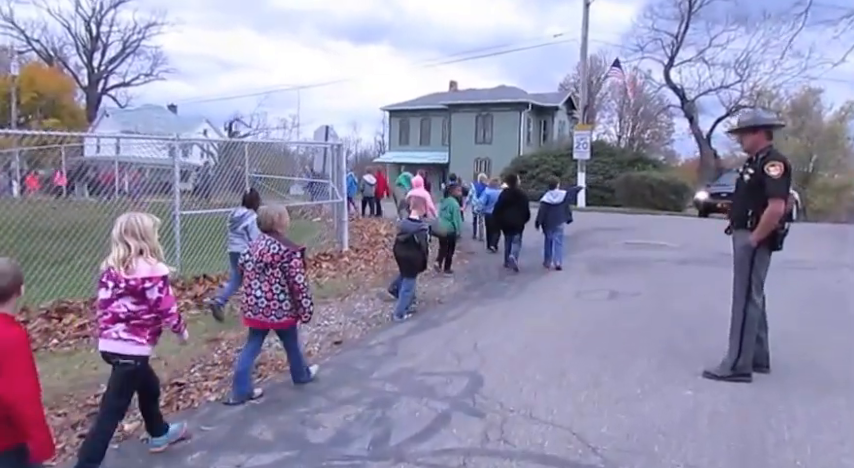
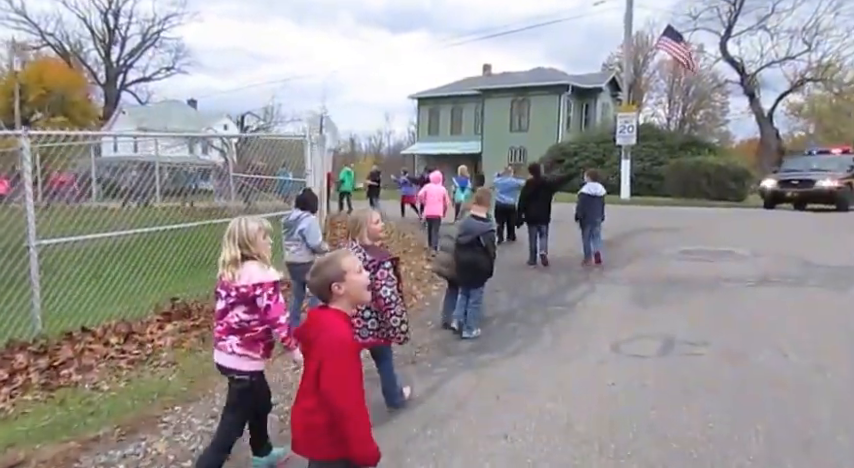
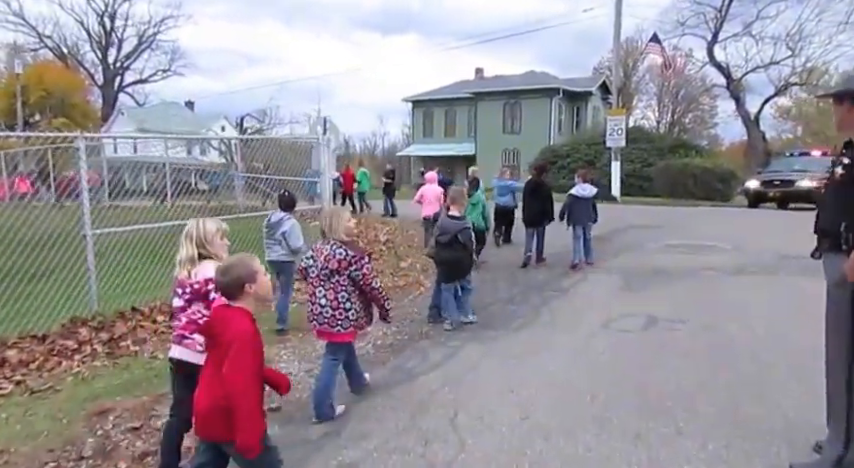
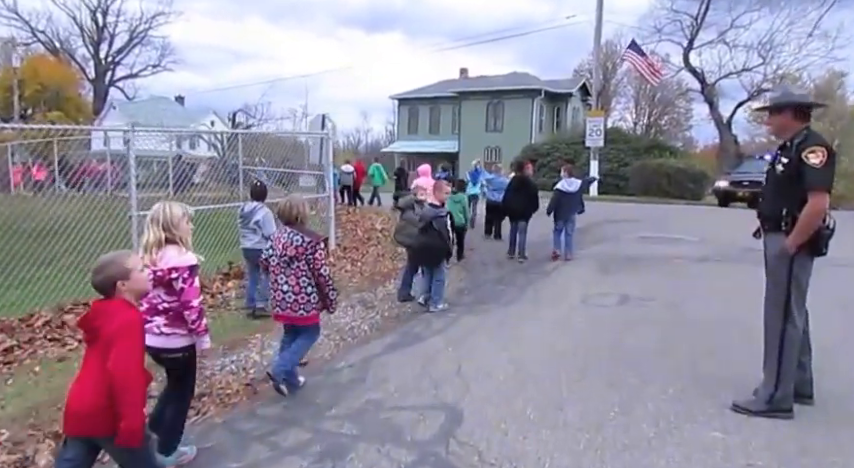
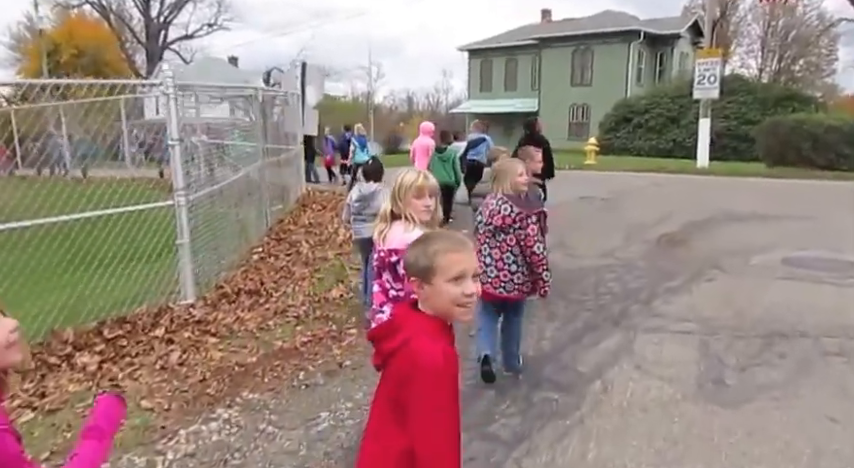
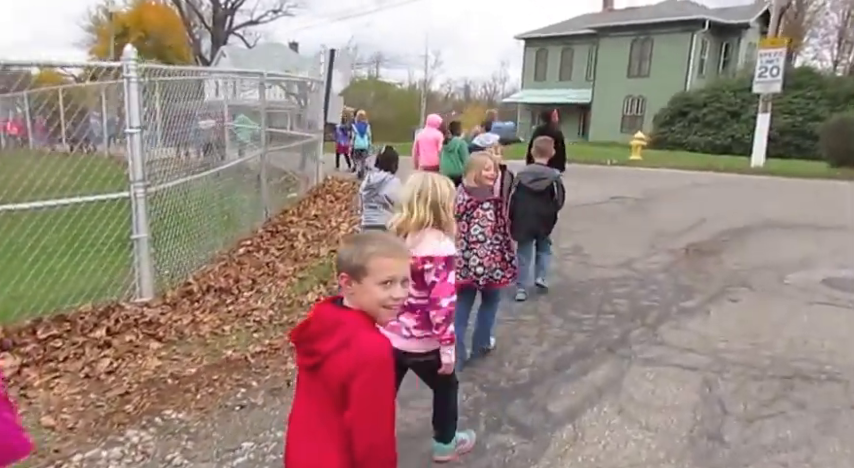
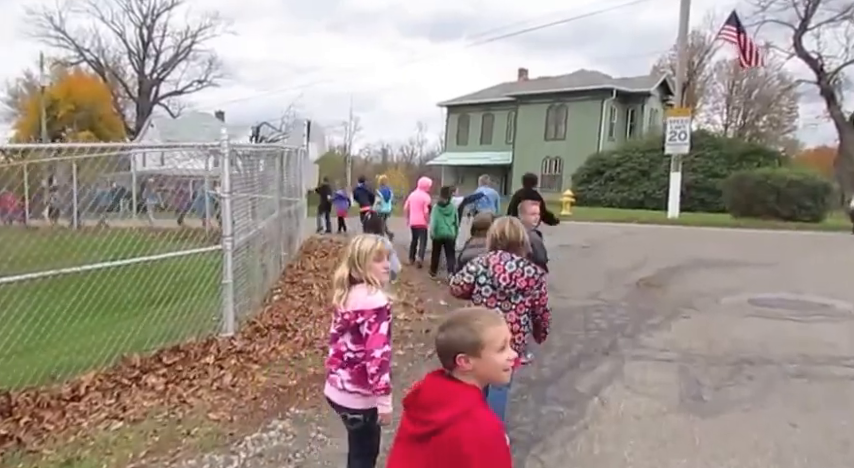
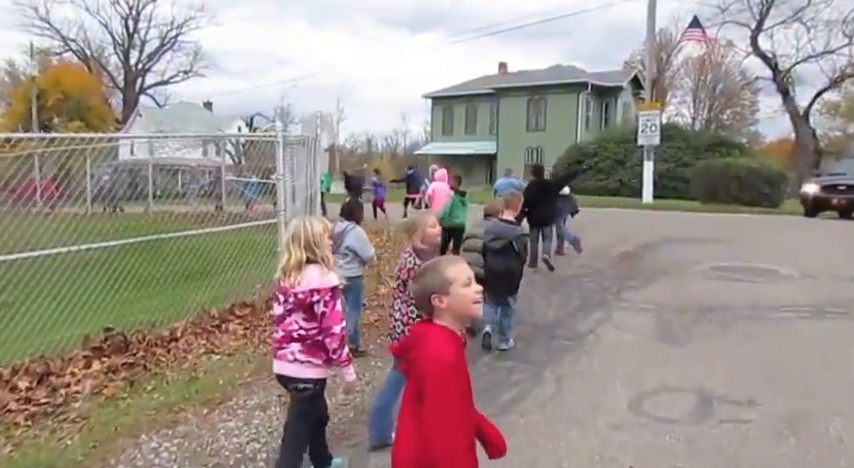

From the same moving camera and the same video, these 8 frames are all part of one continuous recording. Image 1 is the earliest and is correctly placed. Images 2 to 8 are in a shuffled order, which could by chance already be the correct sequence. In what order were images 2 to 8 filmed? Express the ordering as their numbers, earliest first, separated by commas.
4, 3, 2, 8, 7, 5, 6
